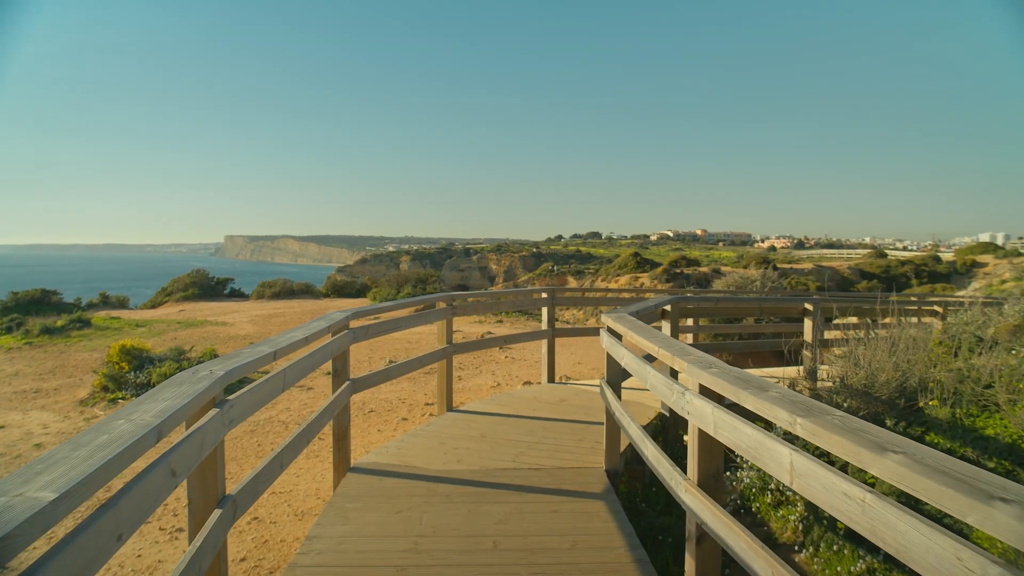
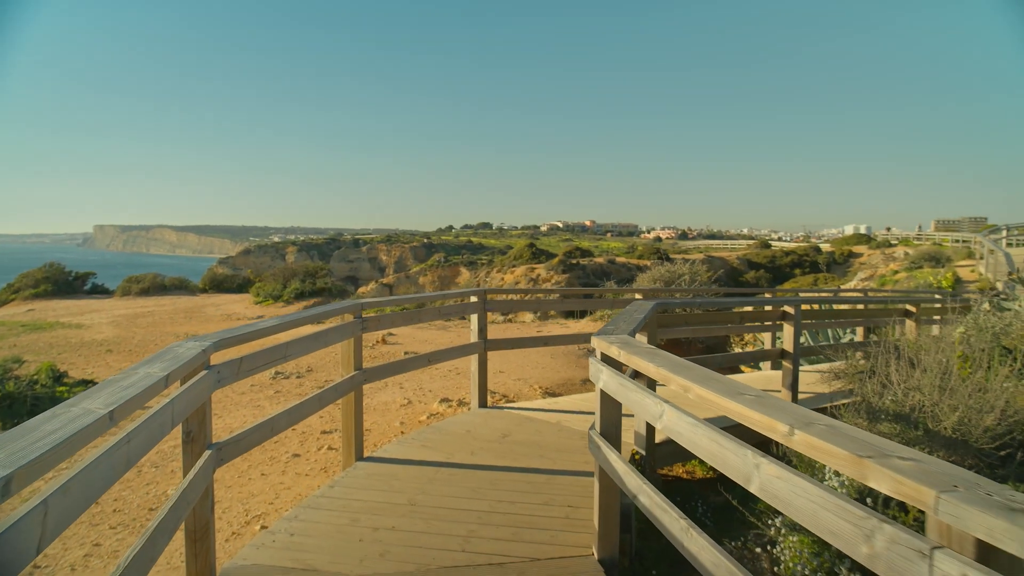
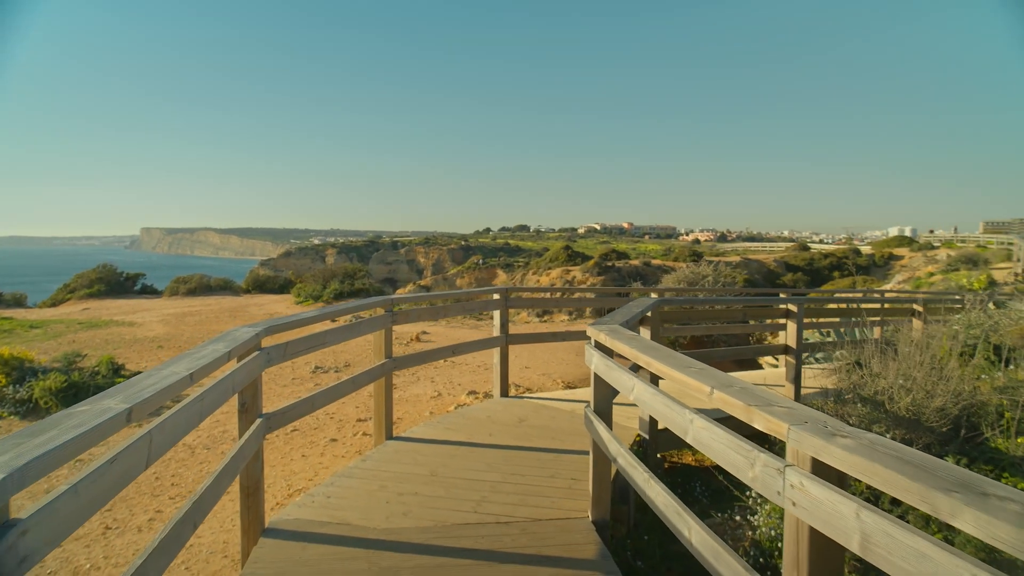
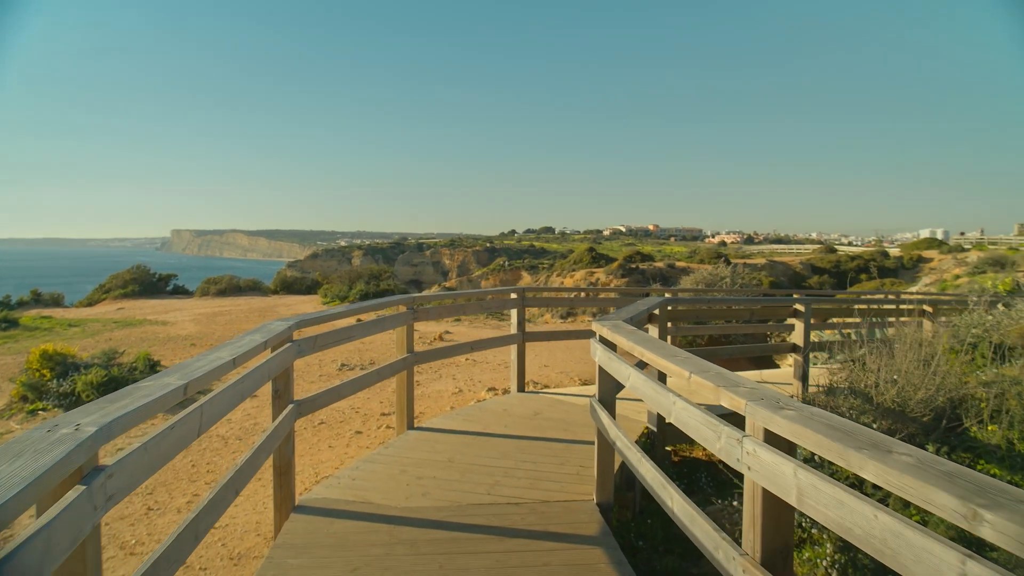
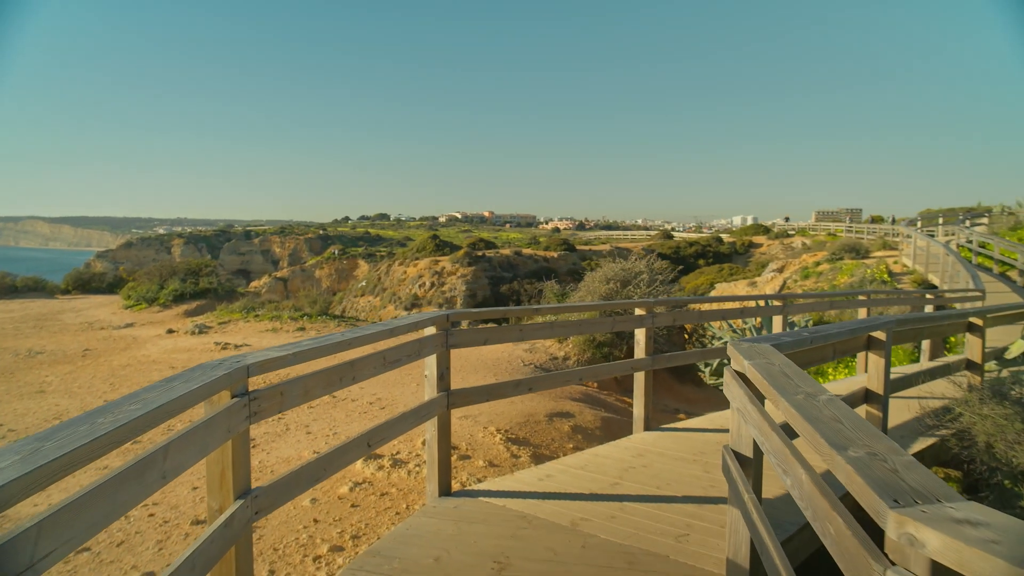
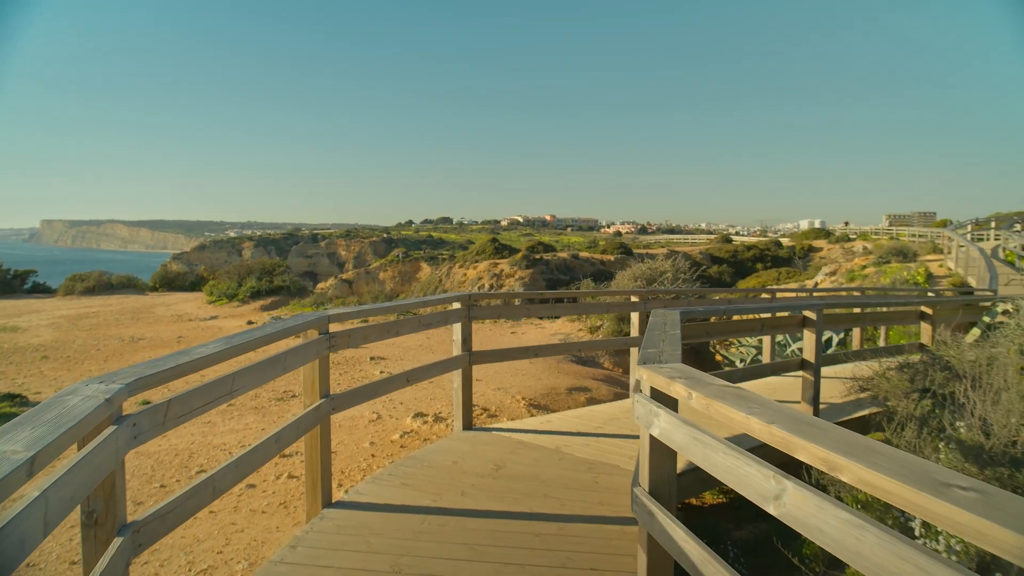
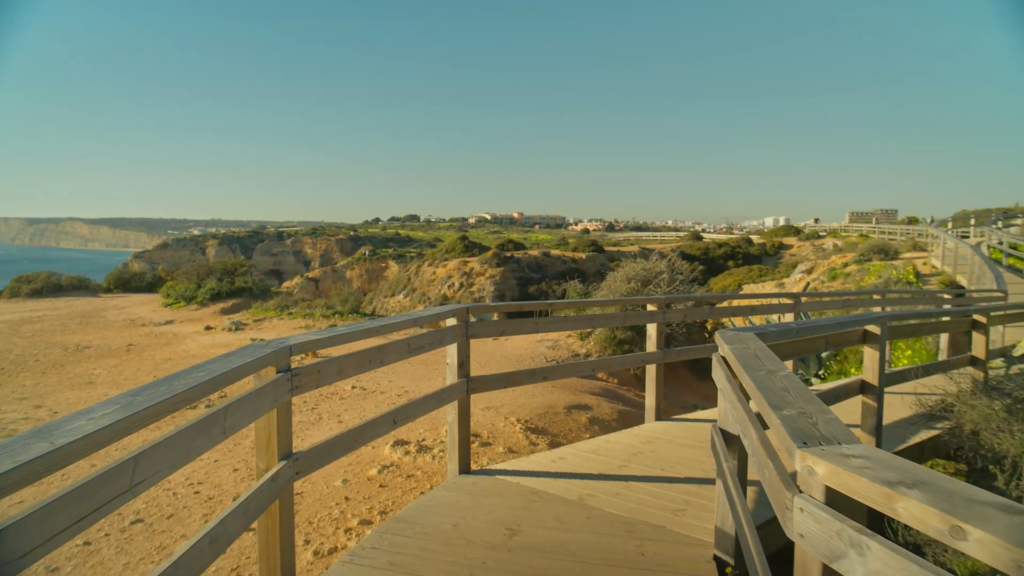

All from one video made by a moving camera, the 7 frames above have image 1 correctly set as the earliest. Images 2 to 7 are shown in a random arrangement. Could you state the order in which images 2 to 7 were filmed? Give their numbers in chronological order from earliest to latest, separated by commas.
4, 3, 2, 6, 7, 5
